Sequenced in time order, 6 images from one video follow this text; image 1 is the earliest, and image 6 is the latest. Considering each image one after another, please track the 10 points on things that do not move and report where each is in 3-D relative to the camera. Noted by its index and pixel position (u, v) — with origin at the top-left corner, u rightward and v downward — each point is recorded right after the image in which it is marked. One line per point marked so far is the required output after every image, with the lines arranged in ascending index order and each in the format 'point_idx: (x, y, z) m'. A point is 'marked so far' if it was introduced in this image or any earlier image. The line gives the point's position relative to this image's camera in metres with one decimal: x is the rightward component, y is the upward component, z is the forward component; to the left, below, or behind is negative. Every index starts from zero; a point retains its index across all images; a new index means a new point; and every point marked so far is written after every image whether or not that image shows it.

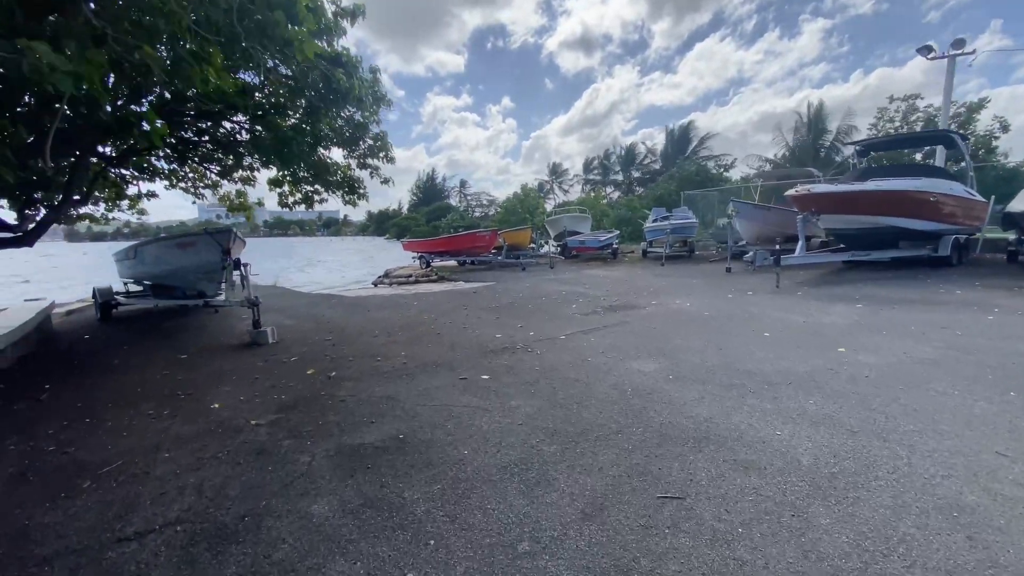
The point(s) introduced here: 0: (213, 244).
0: (-4.0, +0.6, +6.1) m
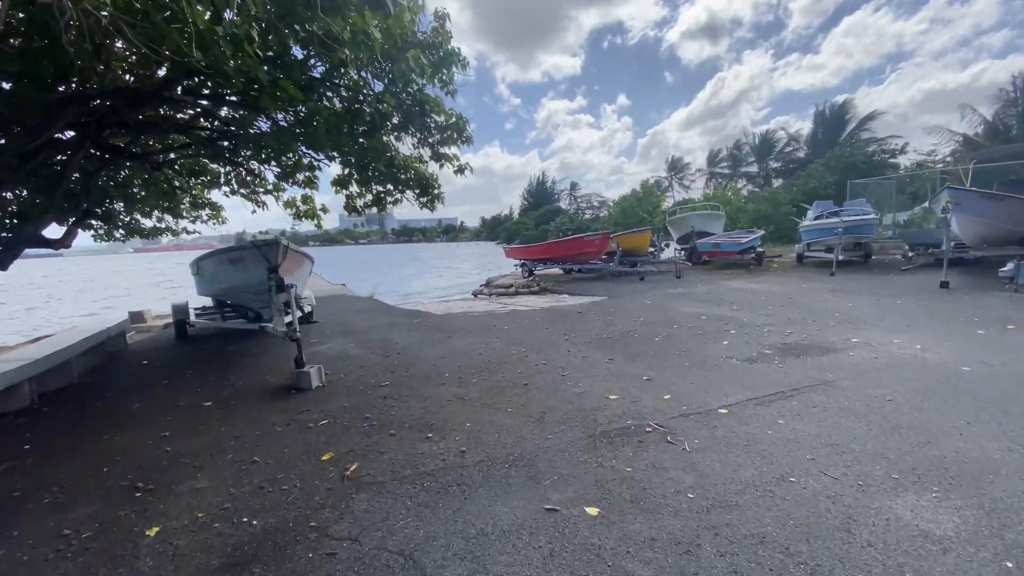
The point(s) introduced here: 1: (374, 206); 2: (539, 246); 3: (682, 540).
0: (-2.8, +0.3, +5.0) m
1: (-1.8, +1.1, +6.1) m
2: (+0.9, +1.3, +14.3) m
3: (+0.8, -1.1, +2.1) m
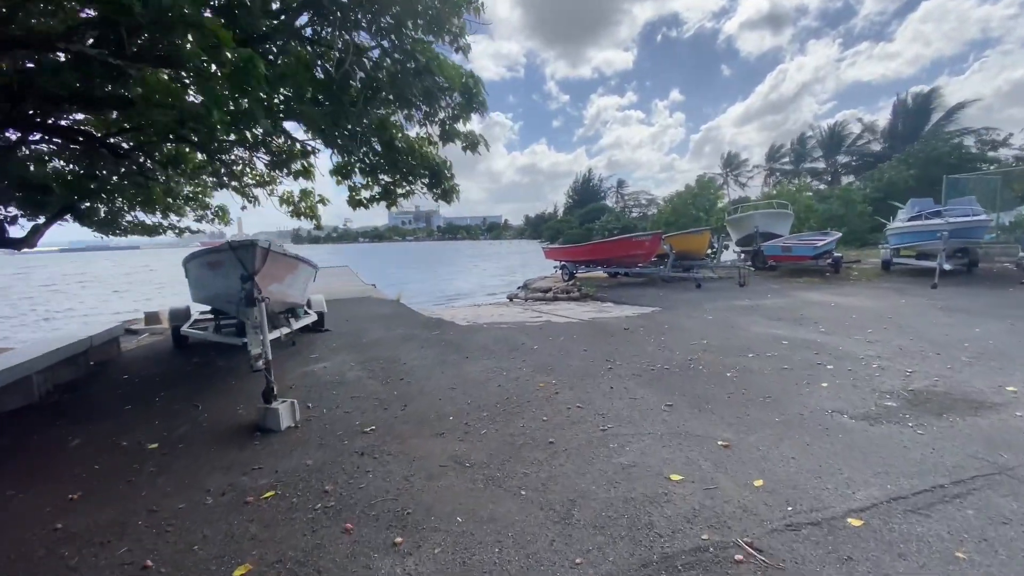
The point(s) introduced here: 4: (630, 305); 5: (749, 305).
0: (-2.5, +0.2, +4.2) m
1: (-1.5, +1.0, +5.1) m
2: (+2.0, +1.2, +13.0) m
3: (+0.7, -1.3, +0.9) m
4: (+2.4, -0.3, +9.2) m
5: (+4.3, -0.3, +8.3) m
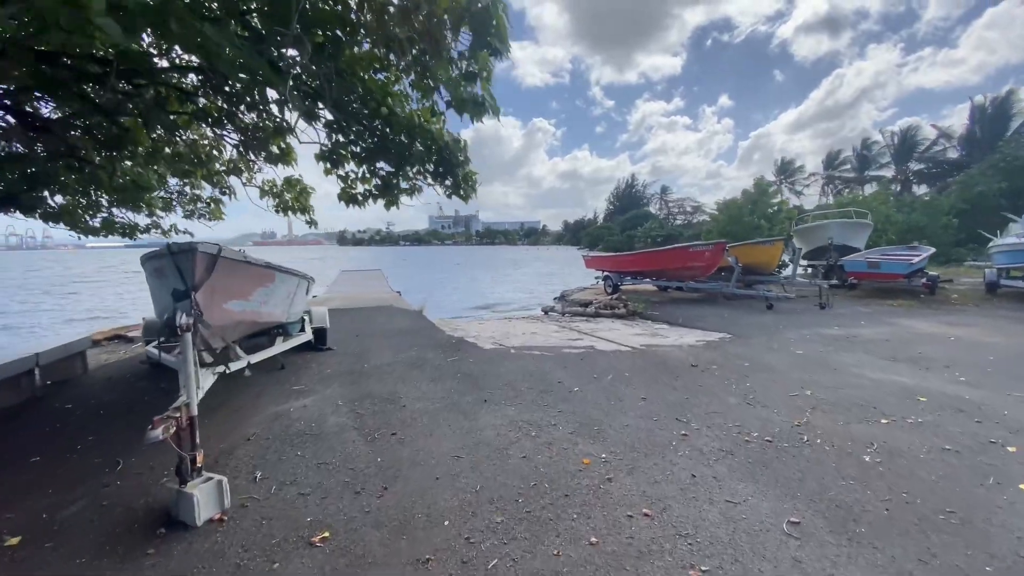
0: (-2.3, +0.1, +3.1) m
1: (-1.1, +0.8, +4.0) m
2: (+3.0, +0.8, +11.6) m
3: (+0.6, -1.5, -0.4) m
4: (+3.0, -0.7, +7.7) m
5: (+4.8, -0.7, +6.6) m
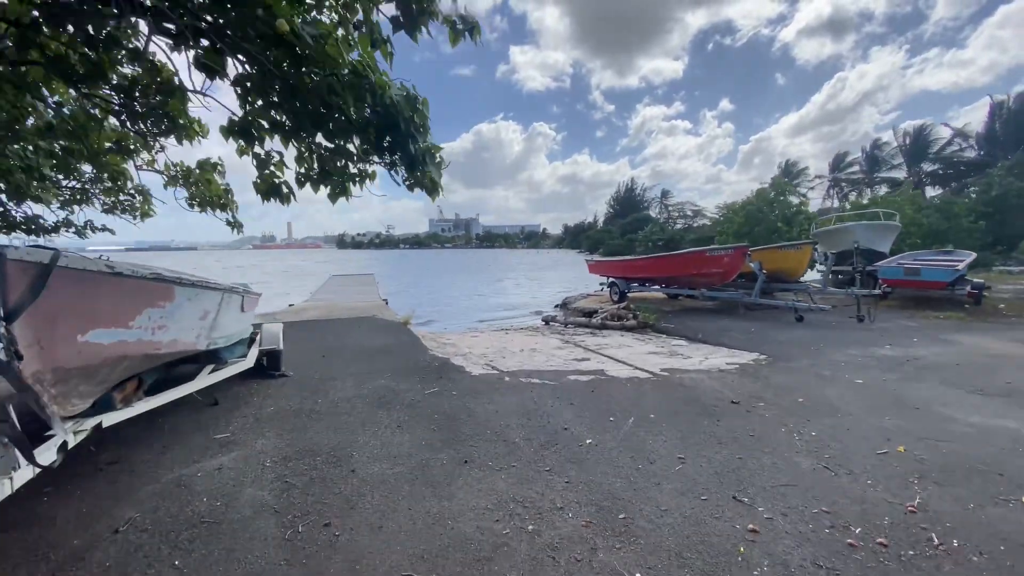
0: (-2.3, 0.0, +2.1) m
1: (-1.2, +0.7, +2.9) m
2: (+2.9, +0.6, +10.5) m
3: (+0.5, -1.6, -1.5) m
4: (+2.9, -0.8, +6.7) m
5: (+4.8, -0.9, +5.6) m
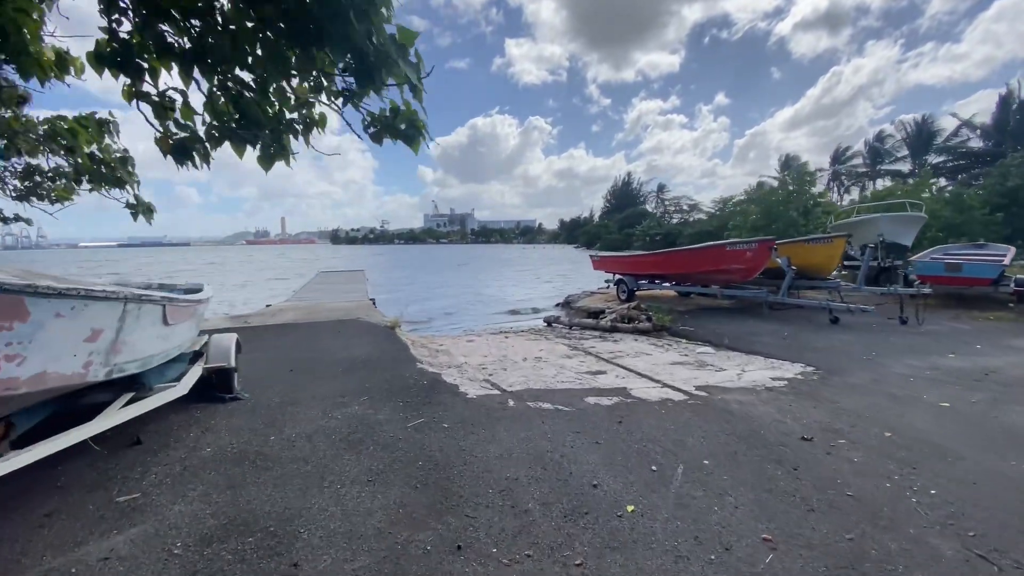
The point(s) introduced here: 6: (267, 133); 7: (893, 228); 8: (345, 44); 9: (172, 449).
0: (-2.3, -0.1, +1.1) m
1: (-1.1, +0.6, +2.0) m
2: (+2.9, +0.6, +9.6) m
3: (+0.6, -1.7, -2.4) m
4: (+3.0, -0.8, +5.8) m
5: (+4.8, -0.9, +4.7) m
6: (-1.0, +0.7, +2.0) m
7: (+9.7, +1.5, +11.5) m
8: (-0.5, +0.8, +1.6) m
9: (-2.3, -1.1, +3.1) m
